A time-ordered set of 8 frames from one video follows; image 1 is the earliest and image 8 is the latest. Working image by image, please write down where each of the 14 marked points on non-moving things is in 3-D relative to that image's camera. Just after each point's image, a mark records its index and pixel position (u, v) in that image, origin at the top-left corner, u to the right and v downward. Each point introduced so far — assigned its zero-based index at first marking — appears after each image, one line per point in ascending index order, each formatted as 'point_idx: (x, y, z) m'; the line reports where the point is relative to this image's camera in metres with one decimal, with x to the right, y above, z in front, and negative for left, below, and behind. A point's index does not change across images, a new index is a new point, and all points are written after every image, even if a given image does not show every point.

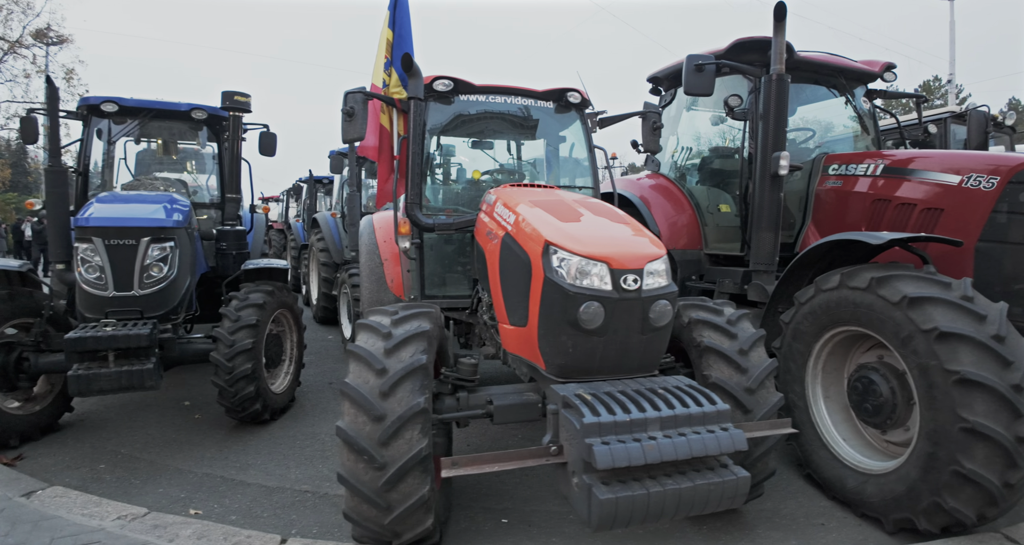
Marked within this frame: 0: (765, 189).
0: (+1.7, +0.6, +3.7) m
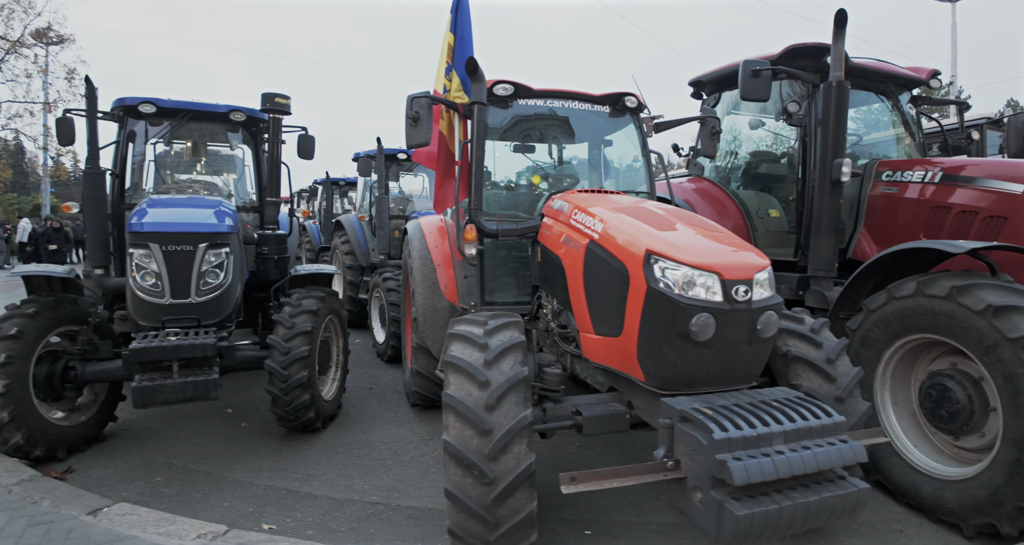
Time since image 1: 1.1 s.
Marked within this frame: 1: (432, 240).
0: (+2.1, +0.5, +3.7) m
1: (-0.6, +0.3, +4.2) m
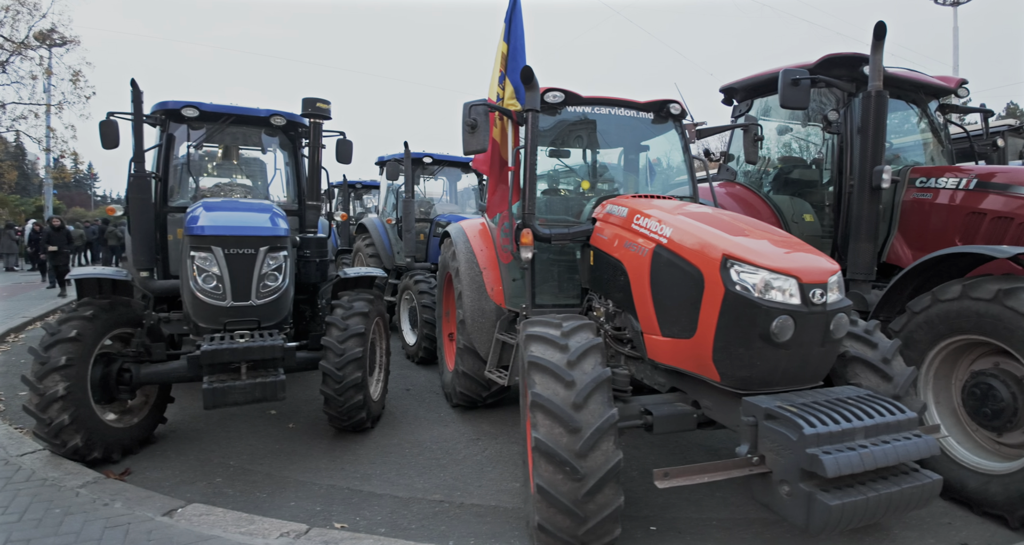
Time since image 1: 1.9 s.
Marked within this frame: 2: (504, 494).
0: (+2.5, +0.5, +3.9) m
1: (-0.3, +0.2, +4.3) m
2: (0.0, -1.3, +3.2) m
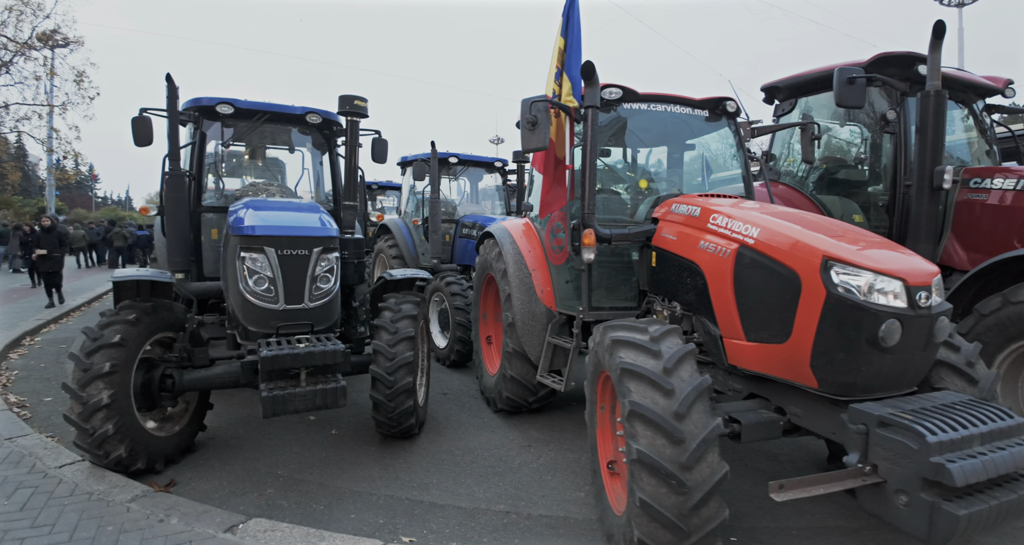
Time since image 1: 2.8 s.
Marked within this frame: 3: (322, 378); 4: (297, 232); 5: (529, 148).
0: (+2.8, +0.5, +3.8) m
1: (+0.1, +0.2, +4.2) m
2: (+0.3, -1.3, +3.1) m
3: (-1.0, -0.6, +3.0) m
4: (-1.3, +0.2, +3.3) m
5: (+0.1, +0.8, +3.3) m
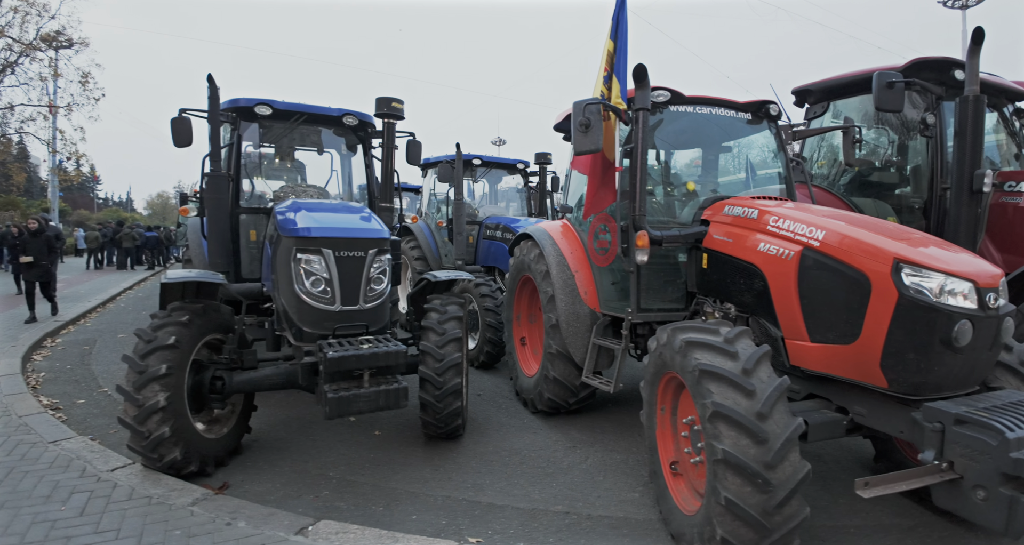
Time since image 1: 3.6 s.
0: (+3.1, +0.5, +3.8) m
1: (+0.4, +0.2, +4.2) m
2: (+0.7, -1.3, +3.1) m
3: (-0.7, -0.6, +3.0) m
4: (-1.0, +0.2, +3.3) m
5: (+0.4, +0.7, +3.3) m
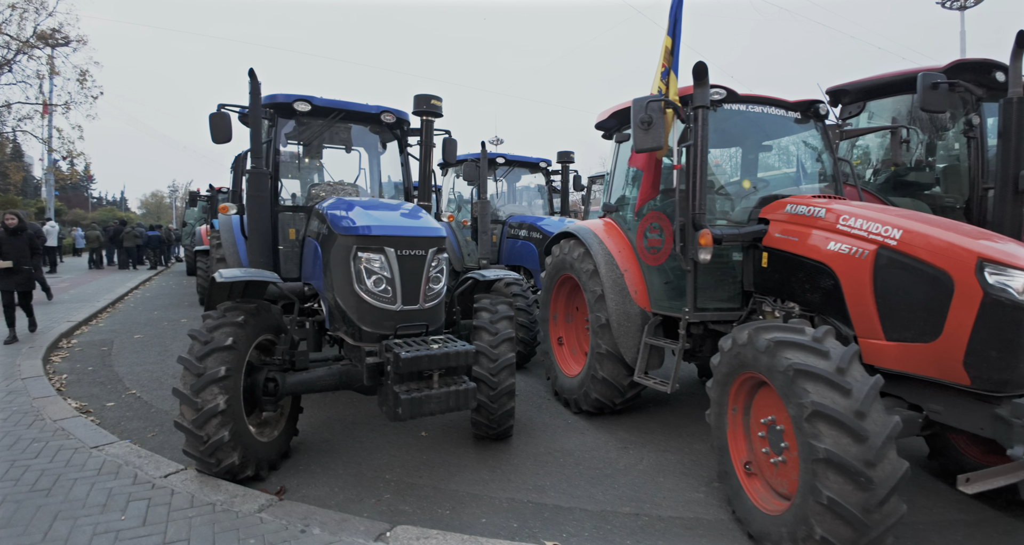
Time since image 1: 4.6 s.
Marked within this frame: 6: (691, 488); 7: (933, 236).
0: (+3.5, +0.5, +3.9) m
1: (+0.8, +0.2, +4.2) m
2: (+1.0, -1.3, +3.1) m
3: (-0.3, -0.6, +3.0) m
4: (-0.6, +0.2, +3.2) m
5: (+0.8, +0.8, +3.3) m
6: (+1.1, -1.3, +3.3) m
7: (+2.0, +0.2, +2.7) m
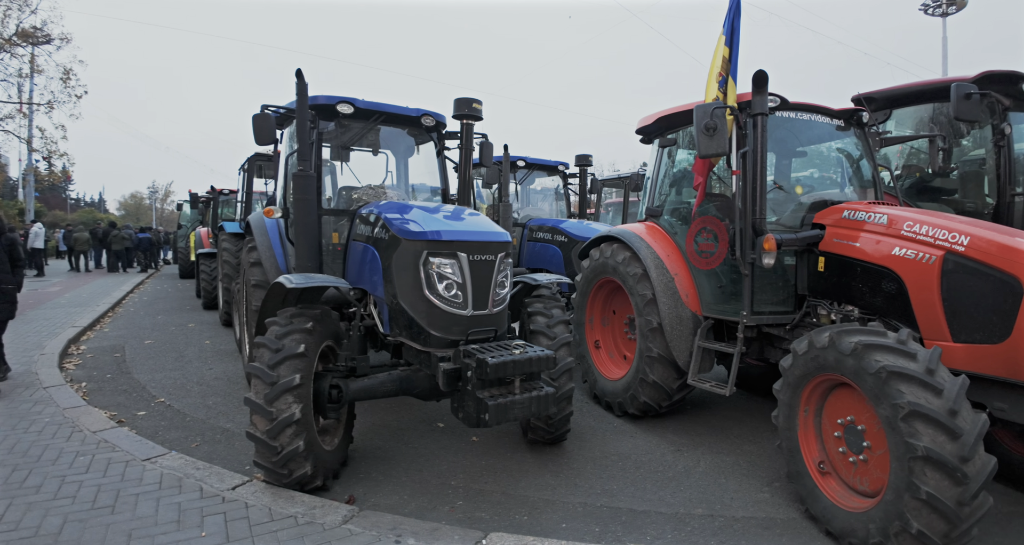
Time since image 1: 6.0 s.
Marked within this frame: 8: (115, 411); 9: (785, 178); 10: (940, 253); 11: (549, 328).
0: (+3.9, +0.5, +4.1) m
1: (+1.1, +0.2, +4.2) m
2: (+1.5, -1.3, +3.2) m
3: (+0.1, -0.6, +3.0) m
4: (-0.2, +0.2, +3.2) m
5: (+1.2, +0.7, +3.4) m
6: (+1.5, -1.3, +3.4) m
7: (+2.5, +0.2, +2.8) m
8: (-3.1, -1.1, +4.3) m
9: (+1.9, +0.7, +3.9) m
10: (+2.3, +0.1, +2.9) m
11: (+0.2, -0.4, +3.7) m
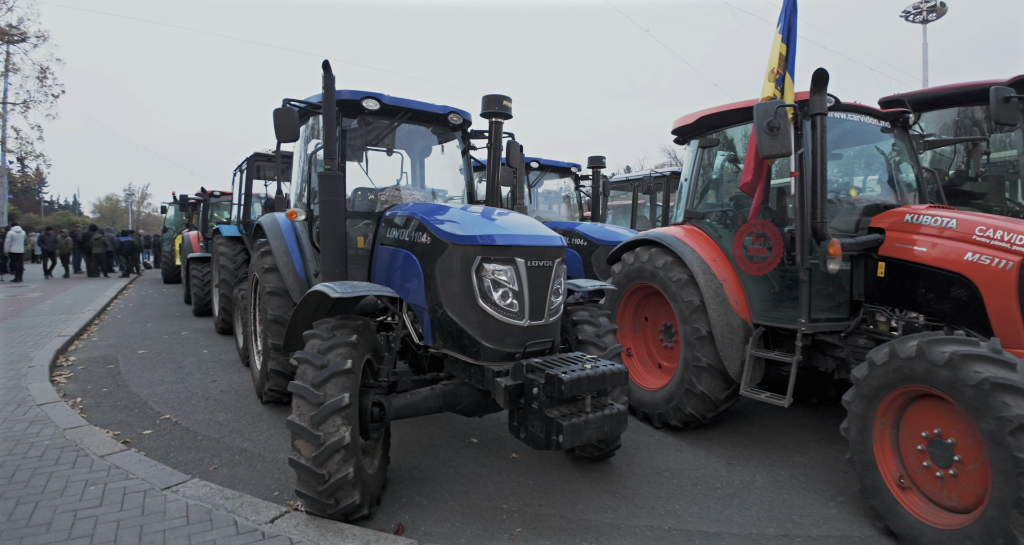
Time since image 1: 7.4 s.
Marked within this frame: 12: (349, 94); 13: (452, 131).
0: (+4.1, +0.4, +4.0) m
1: (+1.4, +0.2, +4.1) m
2: (+1.8, -1.4, +3.0) m
3: (+0.4, -0.6, +2.8) m
4: (+0.1, +0.2, +3.0) m
5: (+1.5, +0.7, +3.2) m
6: (+1.8, -1.4, +3.2) m
7: (+2.8, +0.1, +2.7) m
8: (-2.8, -1.1, +3.9) m
9: (+2.2, +0.6, +3.8) m
10: (+2.6, +0.1, +2.8) m
11: (+0.5, -0.4, +3.5) m
12: (-1.2, +1.3, +3.9) m
13: (-0.5, +1.1, +4.5) m
